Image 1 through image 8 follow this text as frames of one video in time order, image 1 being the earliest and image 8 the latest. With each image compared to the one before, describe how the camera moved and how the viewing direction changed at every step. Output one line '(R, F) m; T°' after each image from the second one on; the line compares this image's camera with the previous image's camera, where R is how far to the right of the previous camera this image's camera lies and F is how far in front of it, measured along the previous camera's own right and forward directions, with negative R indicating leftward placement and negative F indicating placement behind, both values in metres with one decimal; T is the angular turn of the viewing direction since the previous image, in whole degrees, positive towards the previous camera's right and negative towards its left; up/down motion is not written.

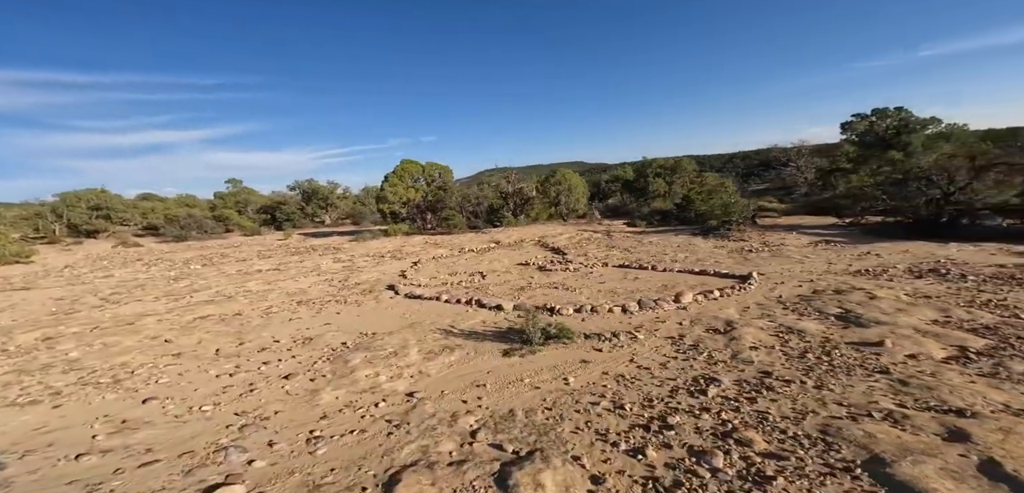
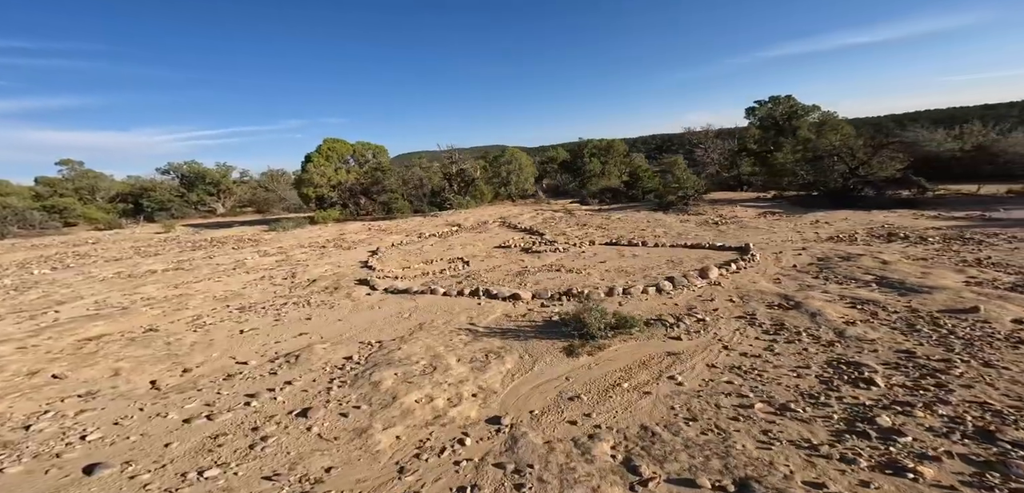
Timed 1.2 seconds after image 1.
(-2.0, +1.4) m; +12°
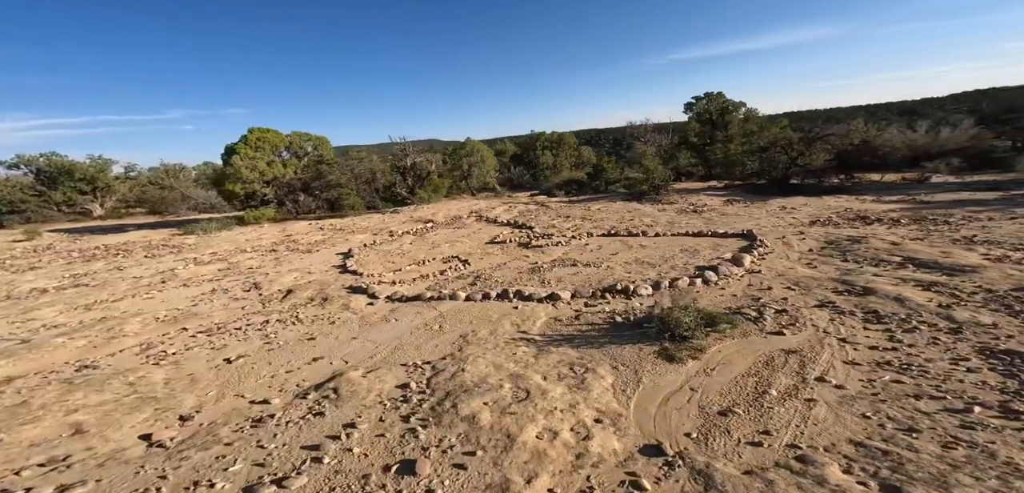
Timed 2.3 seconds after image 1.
(-1.9, +1.1) m; +10°
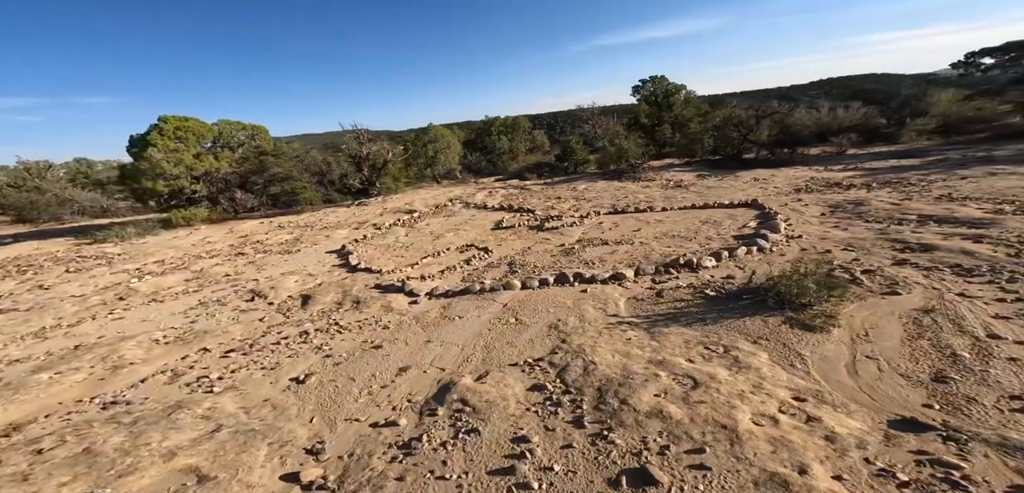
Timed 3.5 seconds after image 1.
(-2.2, +0.8) m; +9°
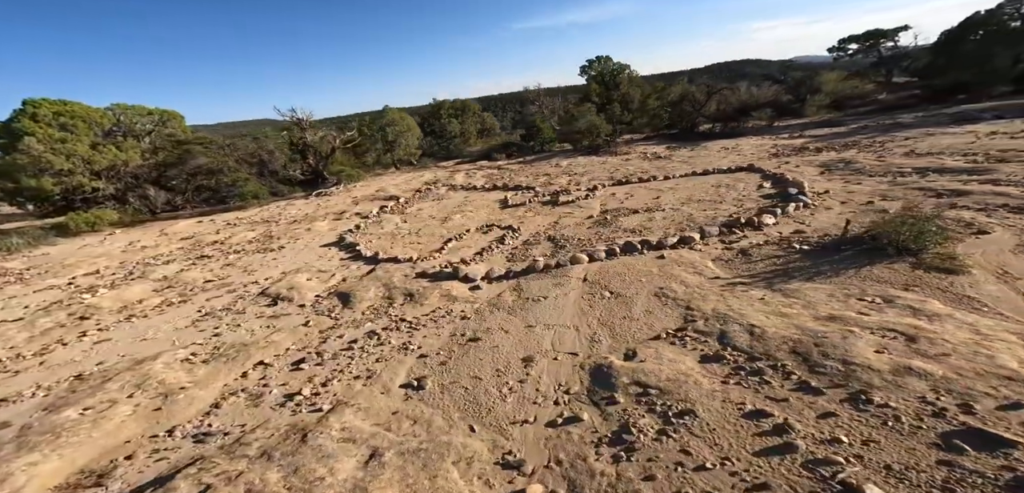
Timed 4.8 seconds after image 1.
(-2.2, +0.9) m; +10°
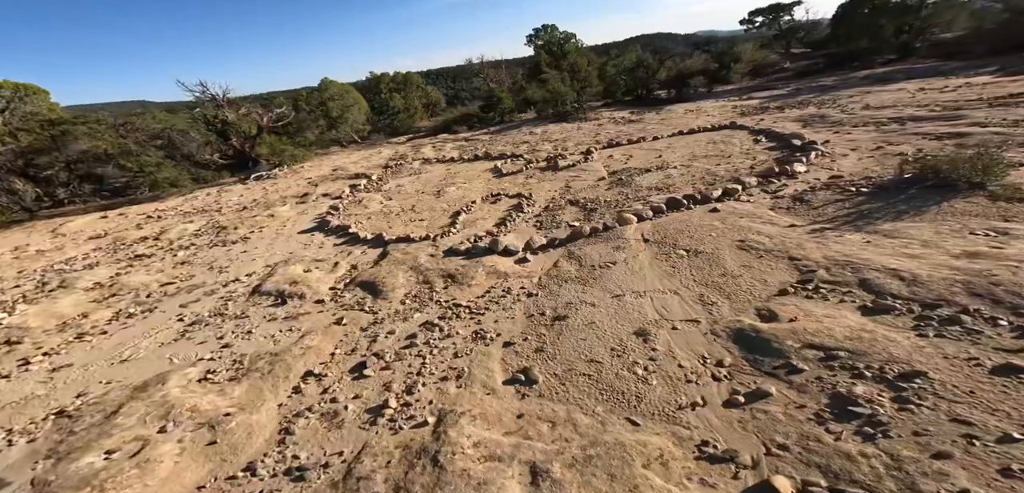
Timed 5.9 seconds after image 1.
(-1.6, +1.0) m; +9°
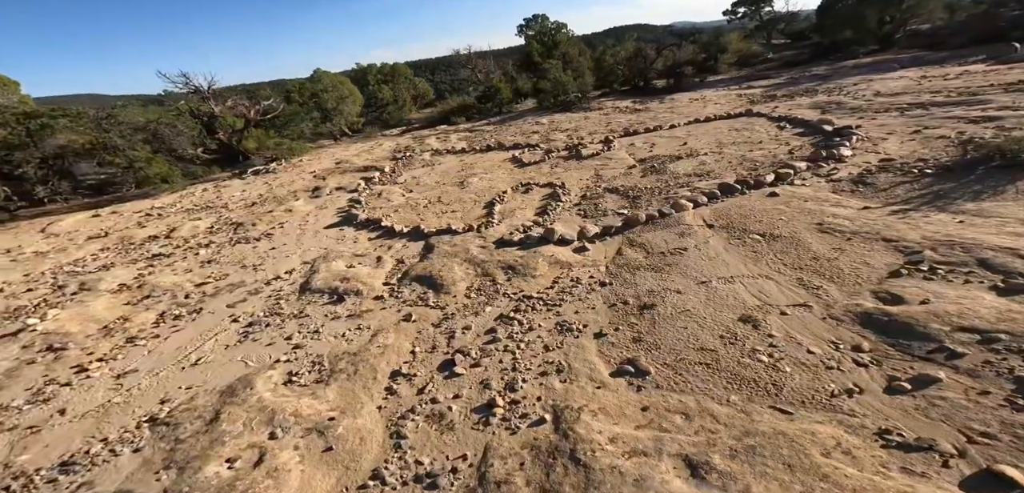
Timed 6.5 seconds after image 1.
(-1.2, +0.2) m; +2°
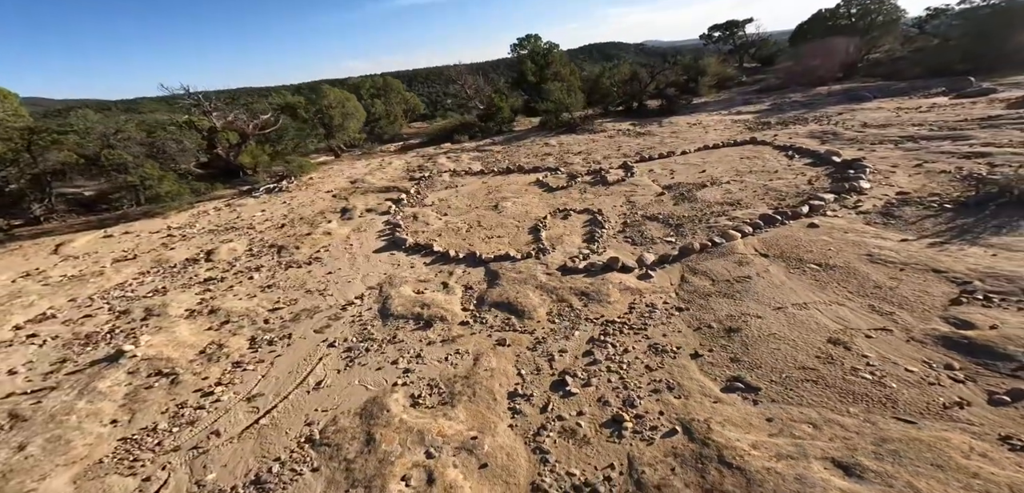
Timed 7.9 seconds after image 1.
(-1.5, -0.4) m; +3°
